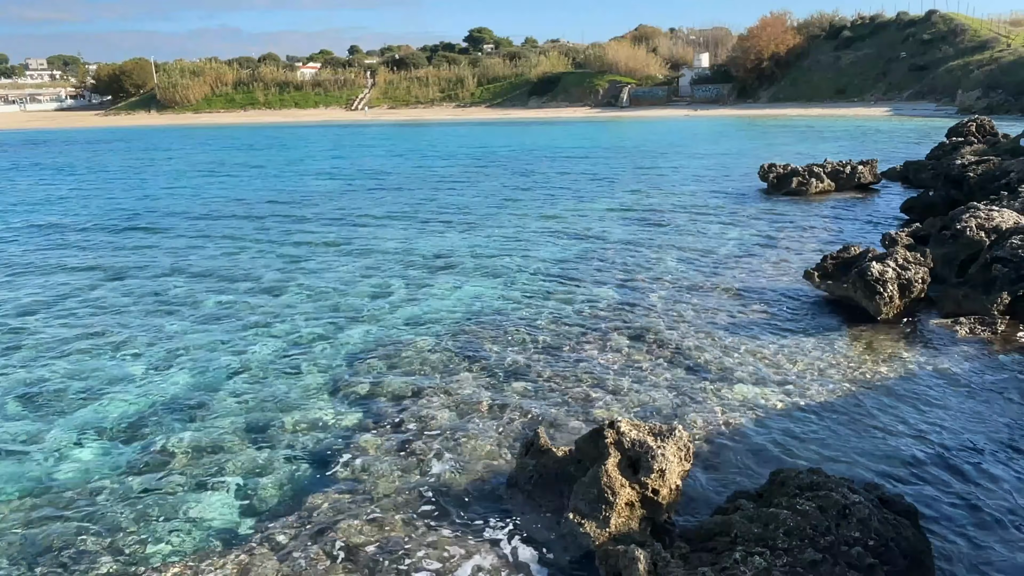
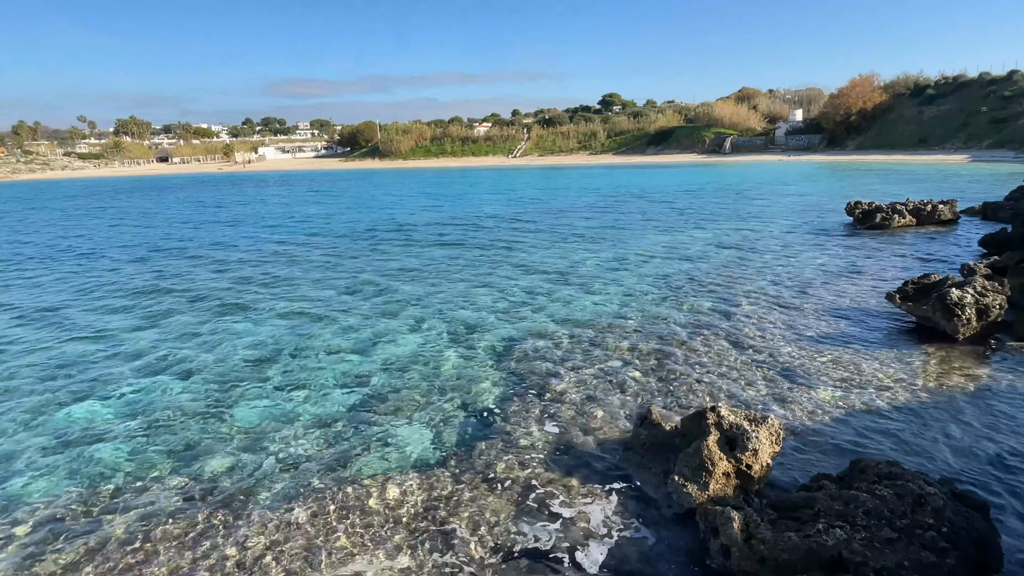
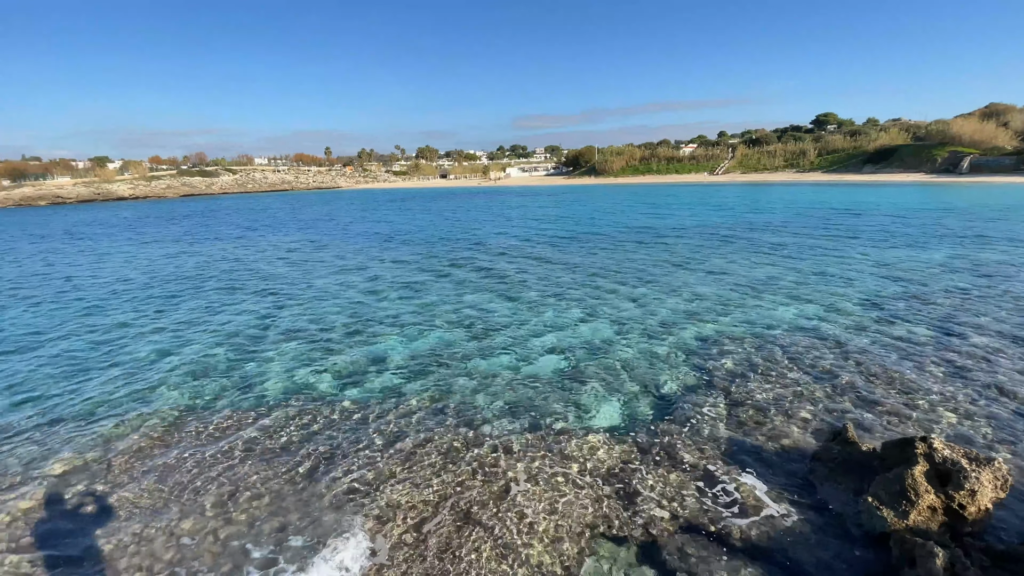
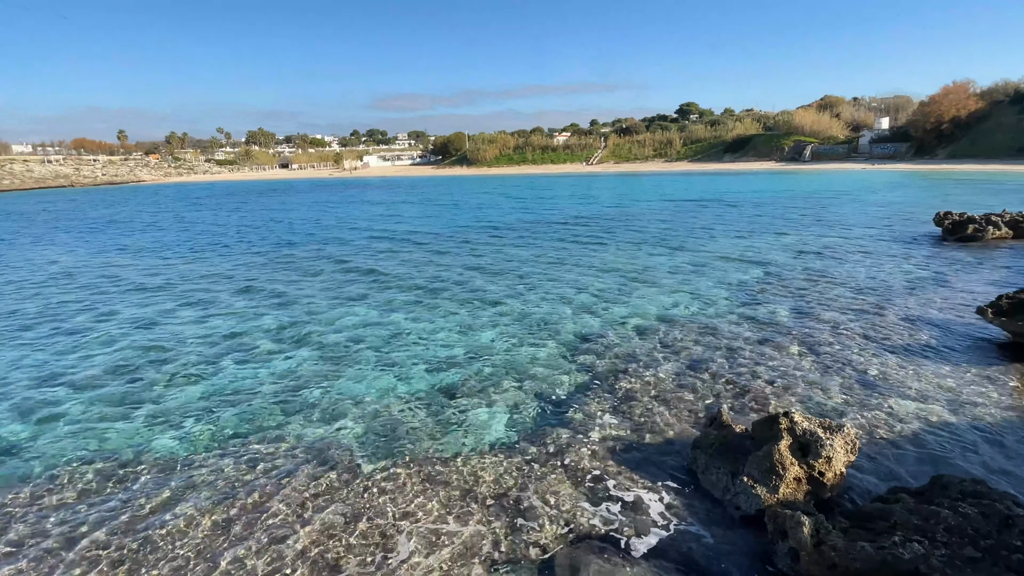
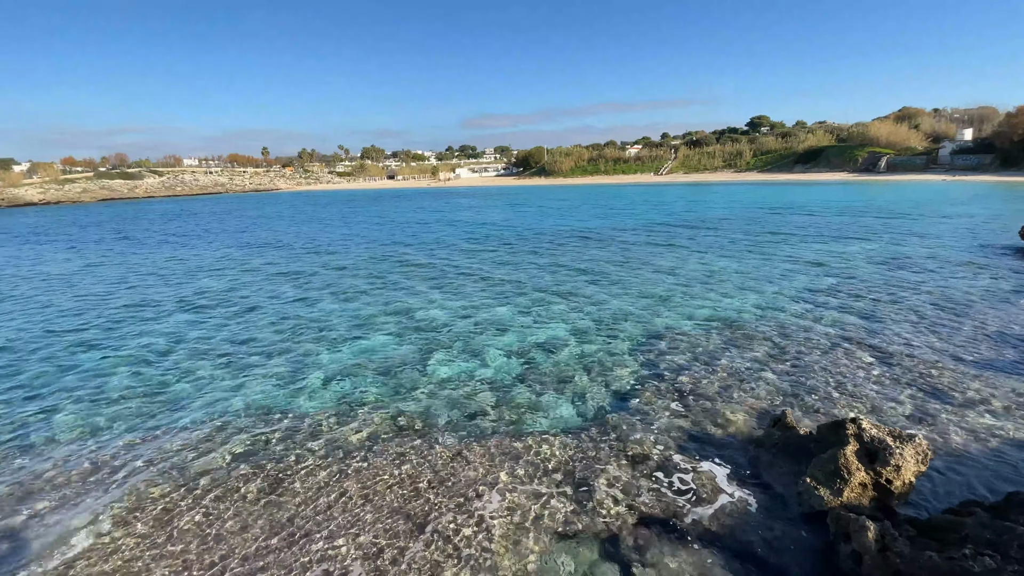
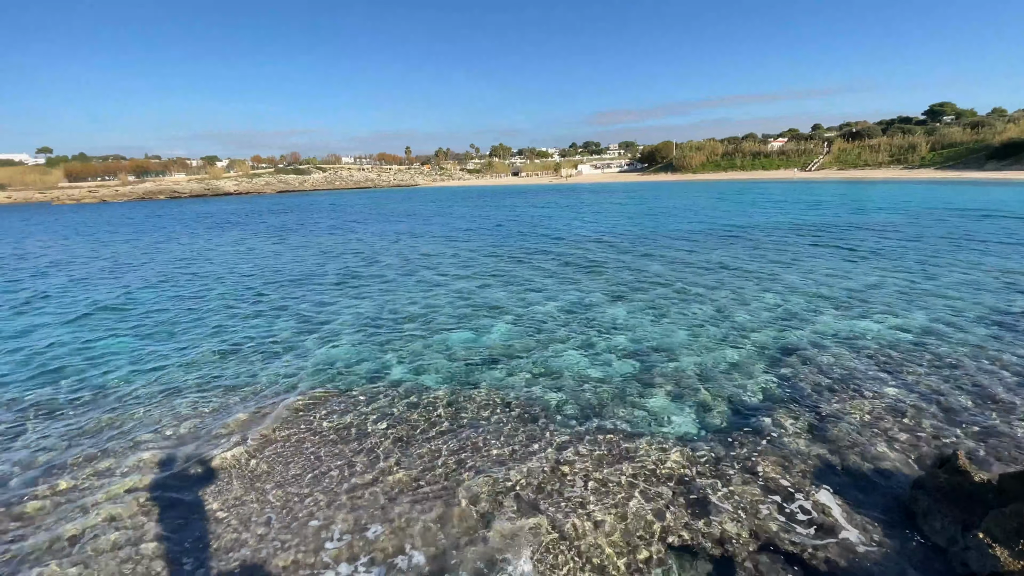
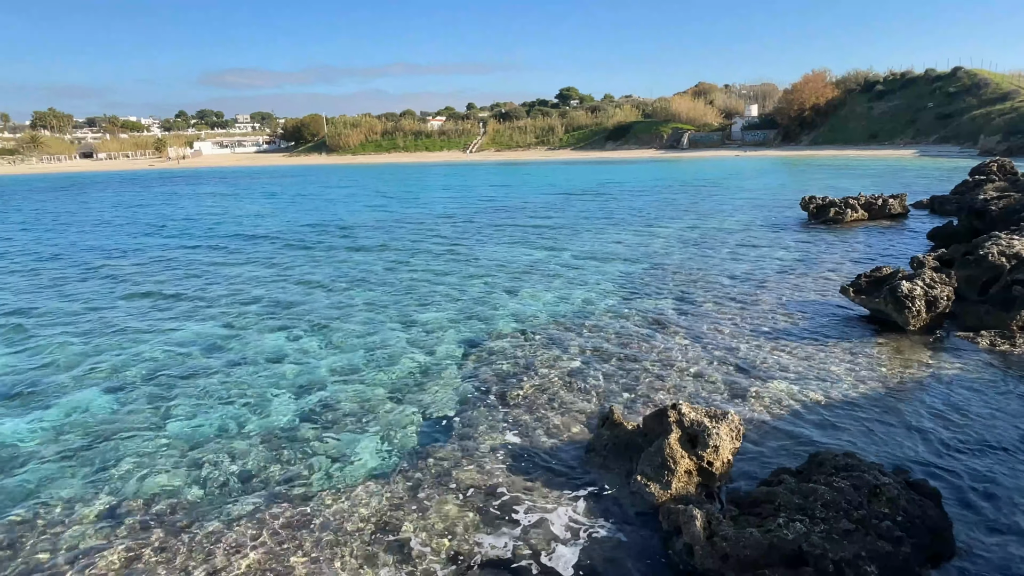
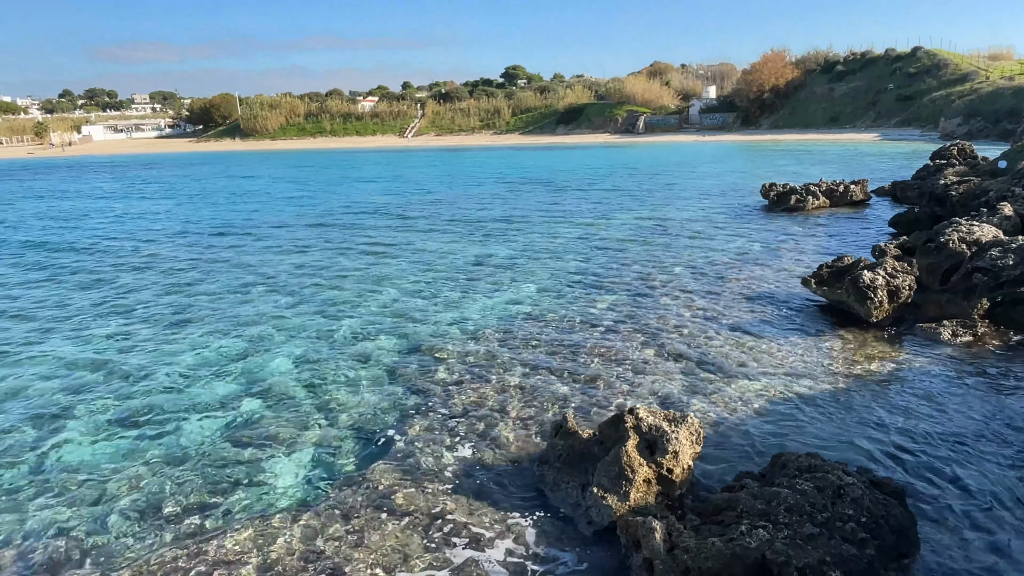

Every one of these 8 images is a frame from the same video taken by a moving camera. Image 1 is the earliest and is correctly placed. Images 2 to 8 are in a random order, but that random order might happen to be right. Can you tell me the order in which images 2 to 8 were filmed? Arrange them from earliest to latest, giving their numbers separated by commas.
8, 7, 2, 4, 5, 3, 6
